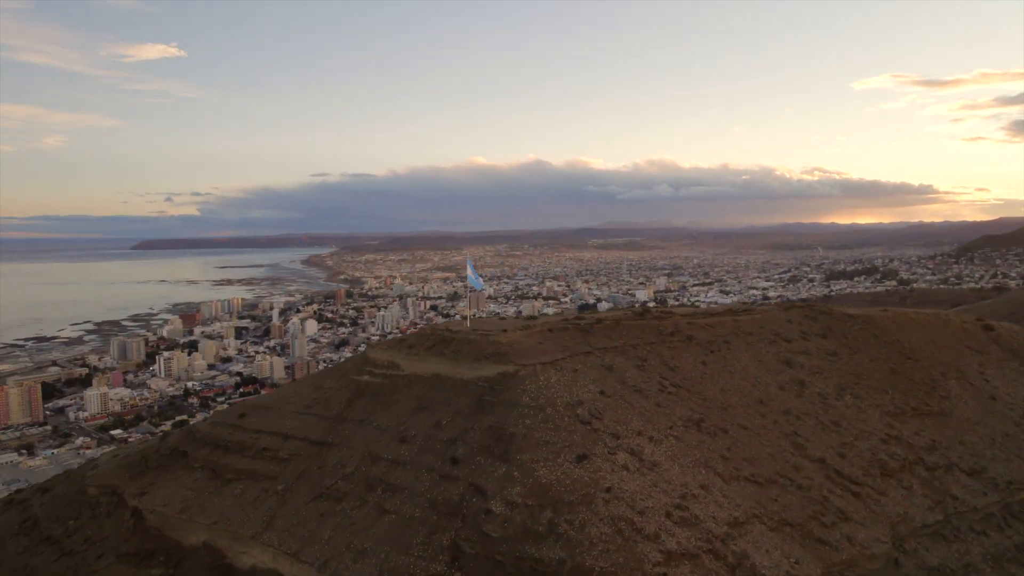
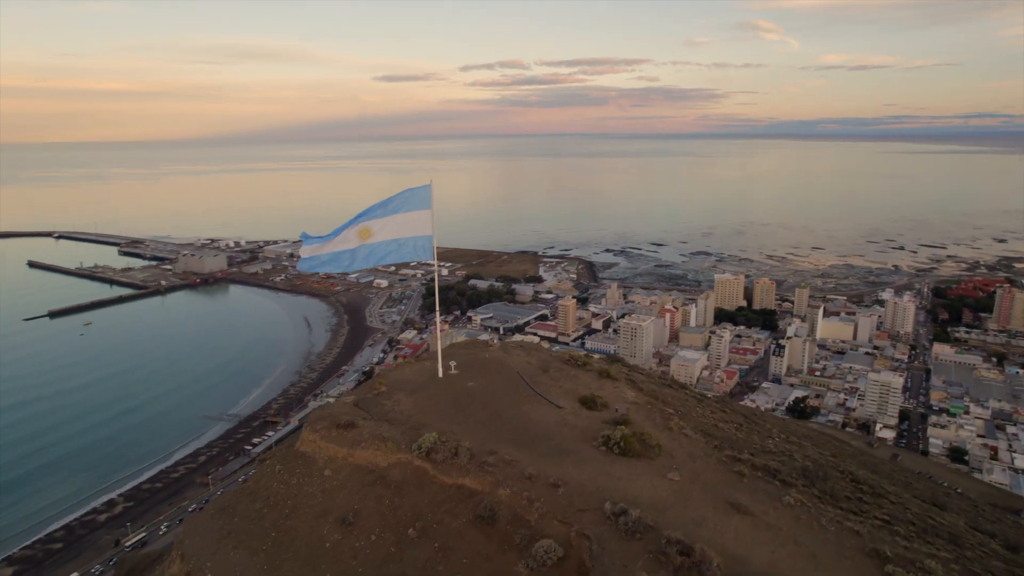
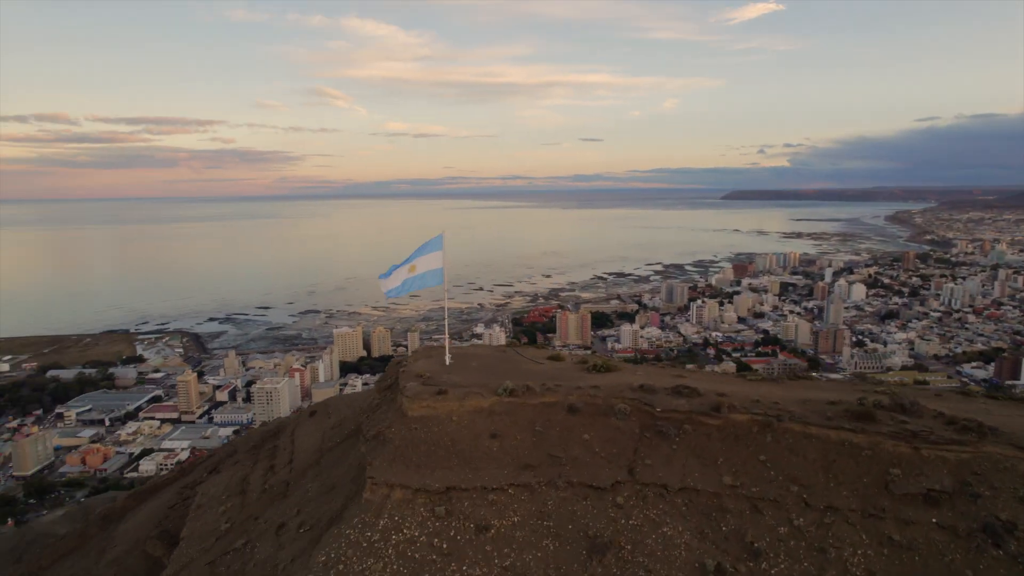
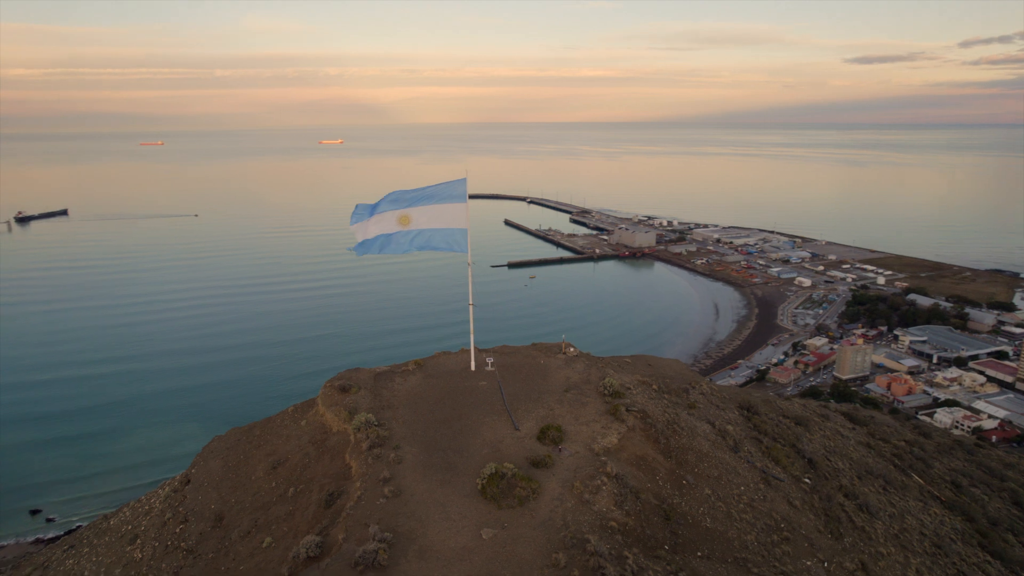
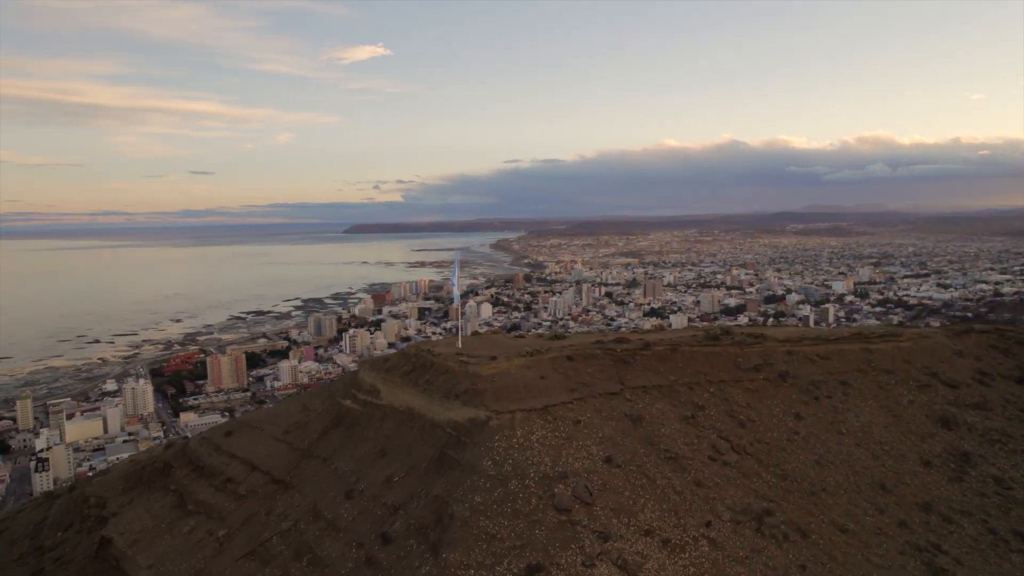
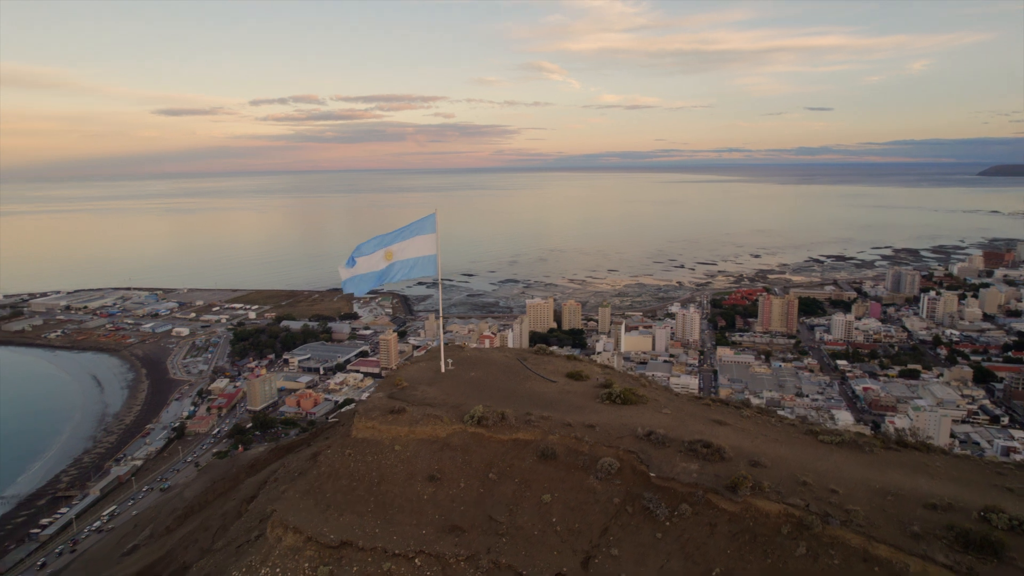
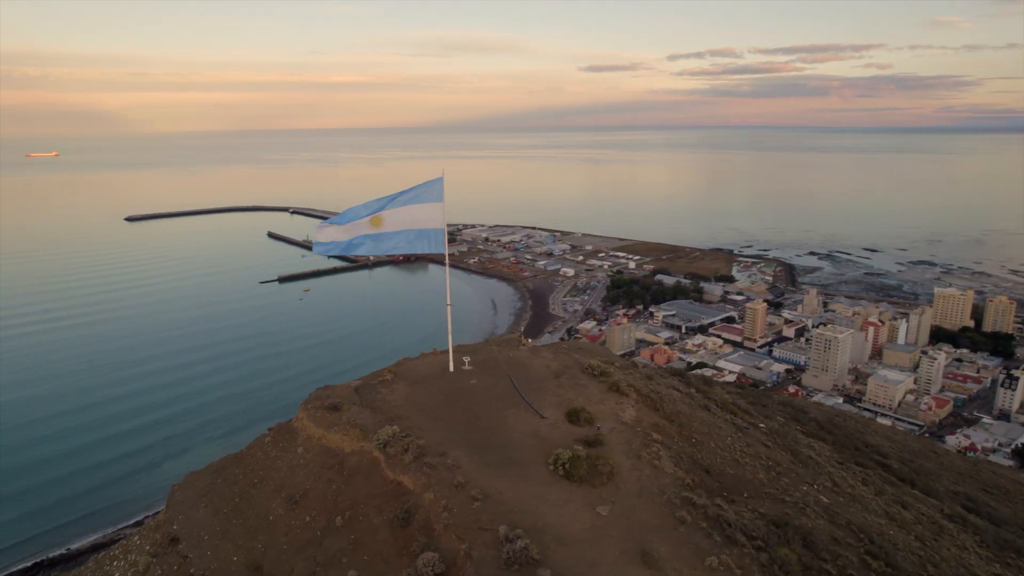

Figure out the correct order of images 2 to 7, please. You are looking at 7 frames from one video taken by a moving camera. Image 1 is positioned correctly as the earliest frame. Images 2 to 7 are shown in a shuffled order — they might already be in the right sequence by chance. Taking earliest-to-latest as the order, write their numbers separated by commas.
5, 3, 6, 2, 7, 4
